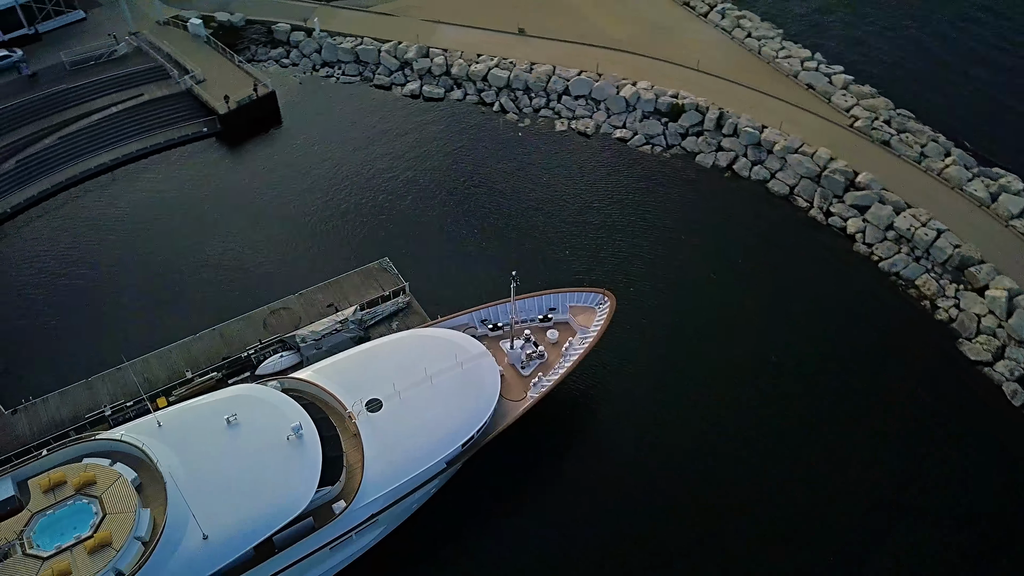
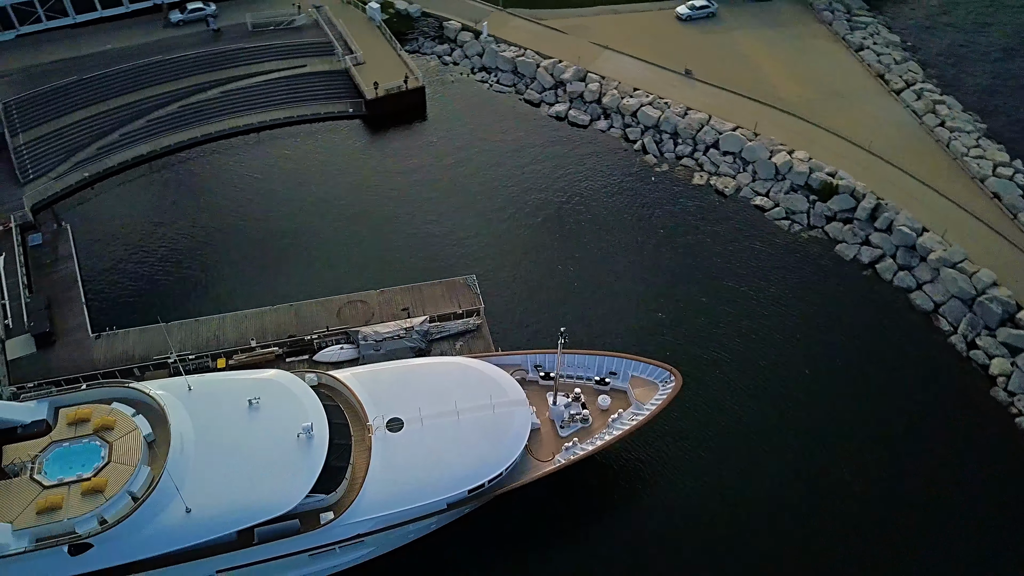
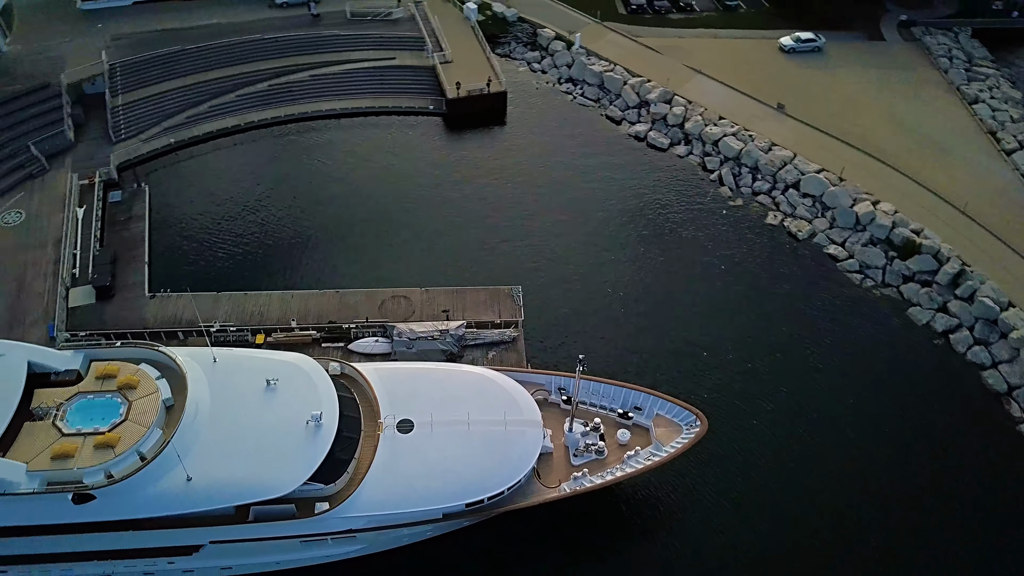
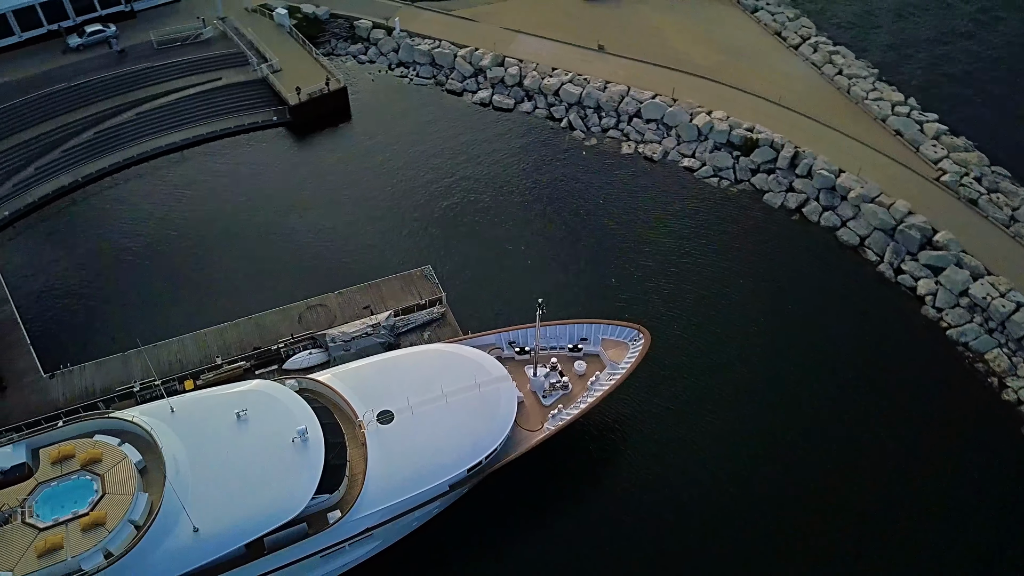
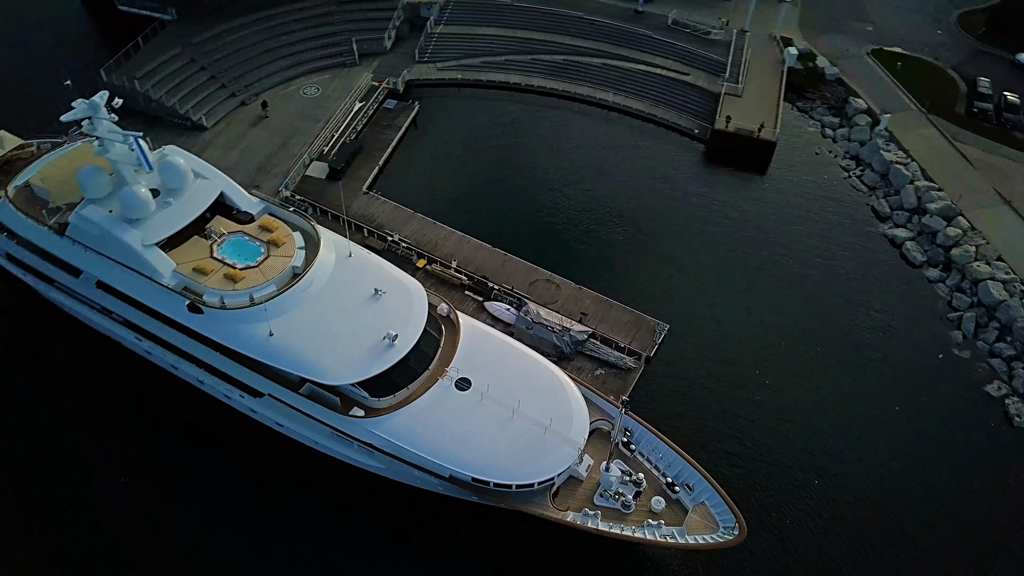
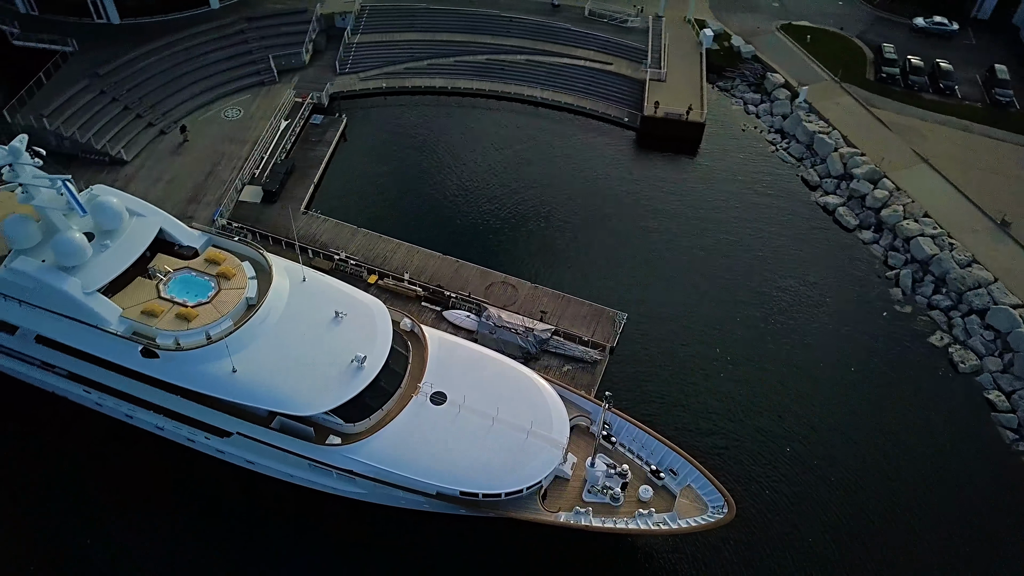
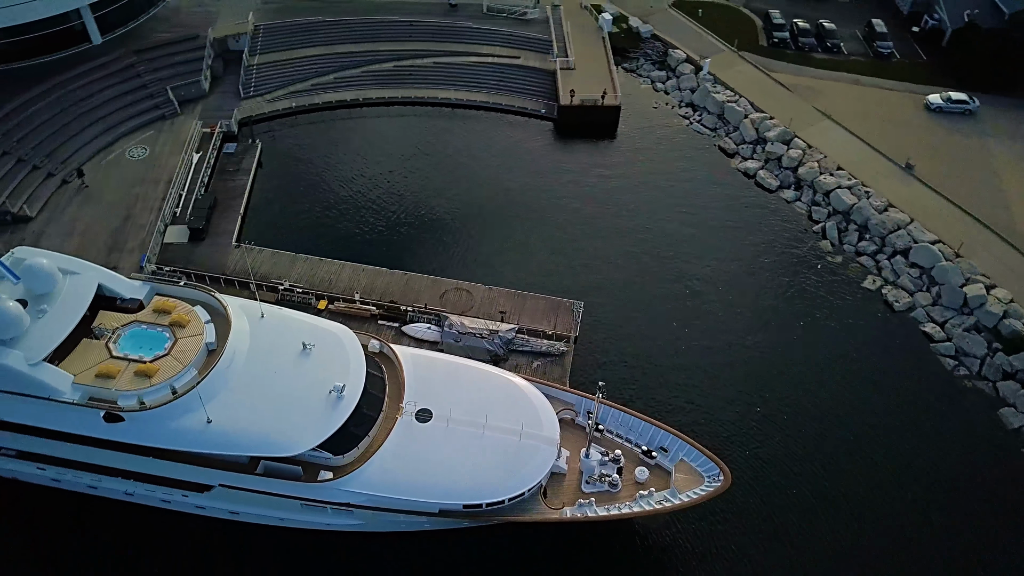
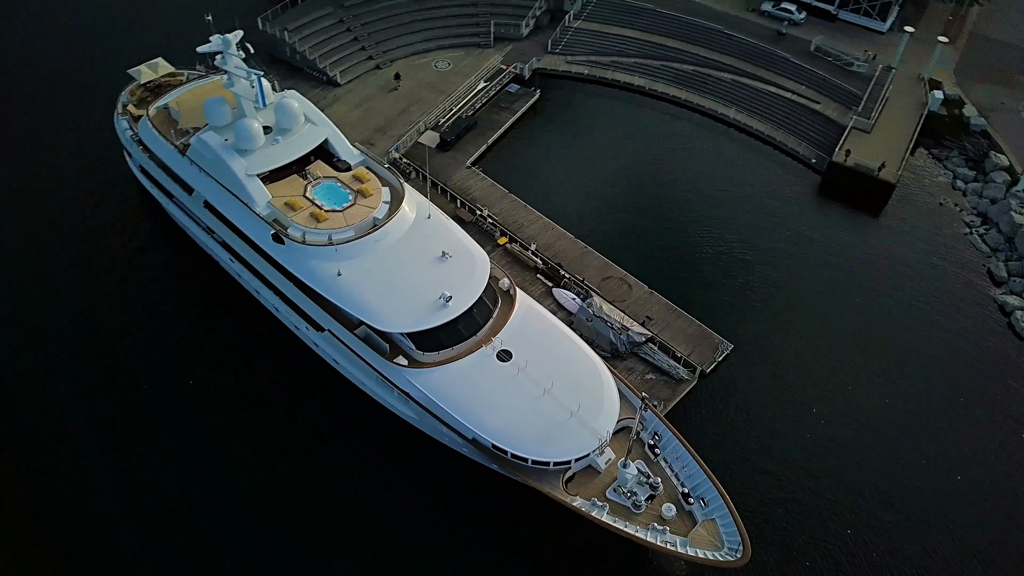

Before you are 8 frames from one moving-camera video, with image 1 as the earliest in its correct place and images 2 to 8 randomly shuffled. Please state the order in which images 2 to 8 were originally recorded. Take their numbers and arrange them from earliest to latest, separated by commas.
4, 2, 3, 7, 6, 5, 8
